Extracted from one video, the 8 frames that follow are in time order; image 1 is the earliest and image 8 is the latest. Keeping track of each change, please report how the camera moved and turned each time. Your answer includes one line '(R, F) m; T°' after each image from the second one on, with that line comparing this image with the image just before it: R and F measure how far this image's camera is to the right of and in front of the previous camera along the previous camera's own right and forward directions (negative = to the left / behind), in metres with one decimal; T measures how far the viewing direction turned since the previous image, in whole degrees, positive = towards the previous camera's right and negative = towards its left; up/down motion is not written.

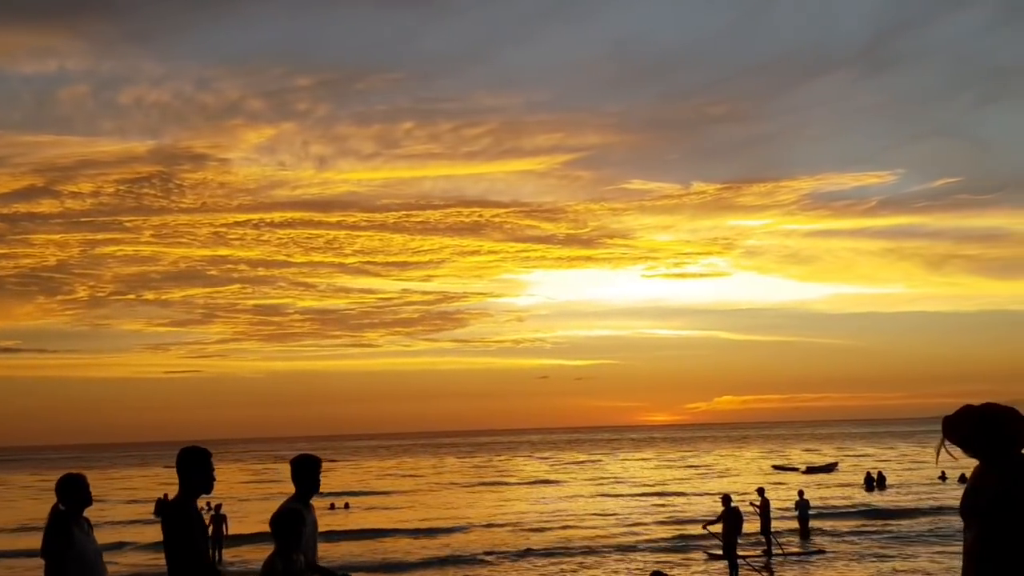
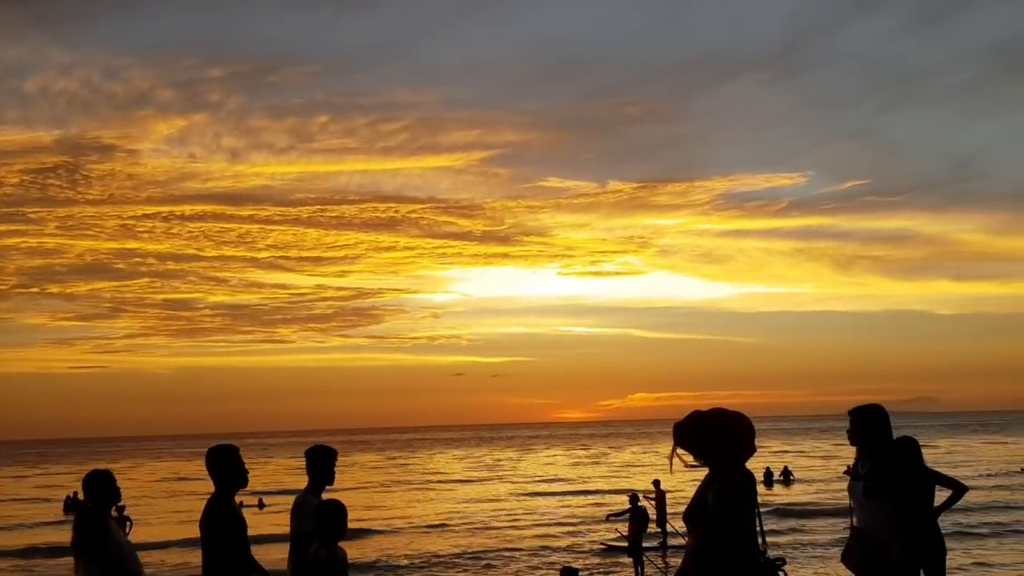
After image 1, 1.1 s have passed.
(-0.9, -0.9) m; +5°
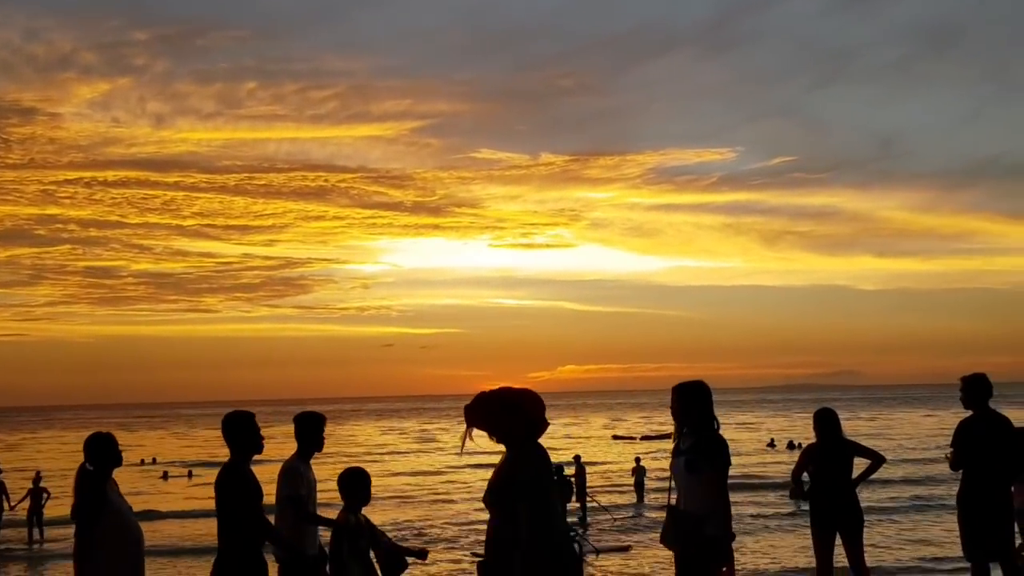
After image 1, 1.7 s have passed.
(-1.0, -1.3) m; +4°
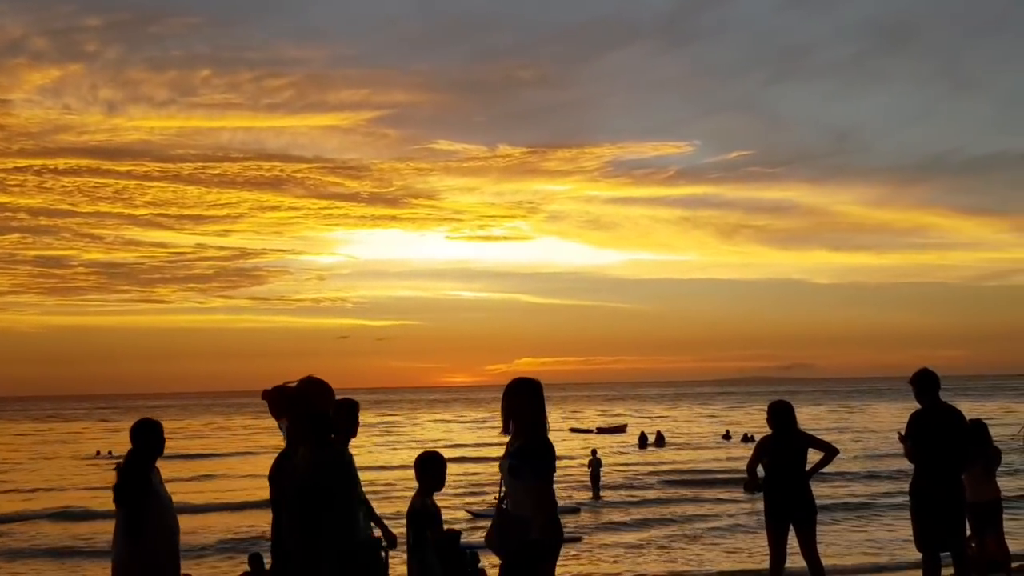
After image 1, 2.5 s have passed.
(-1.0, -1.8) m; +3°
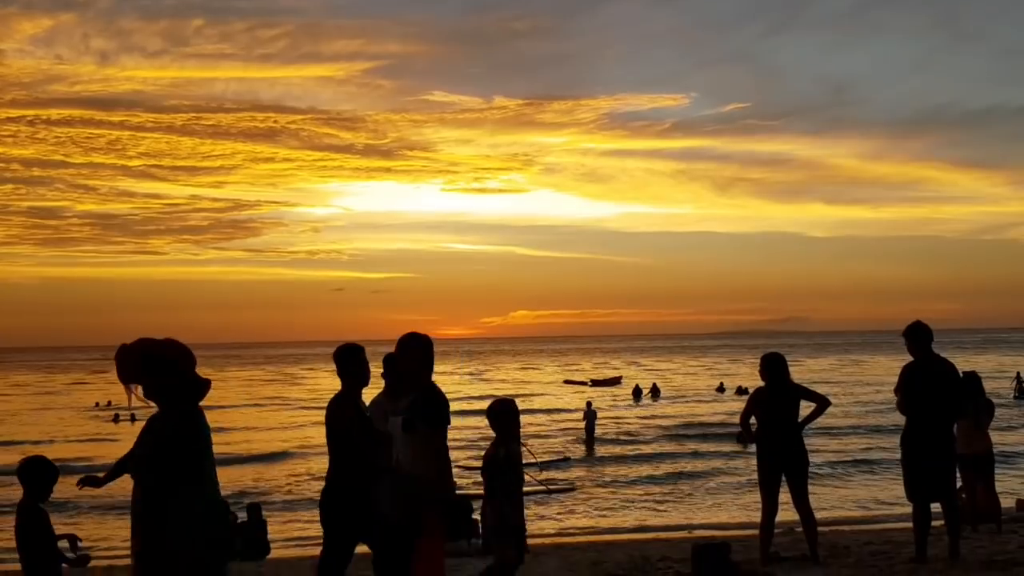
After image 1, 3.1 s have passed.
(-0.1, -0.1) m; 0°
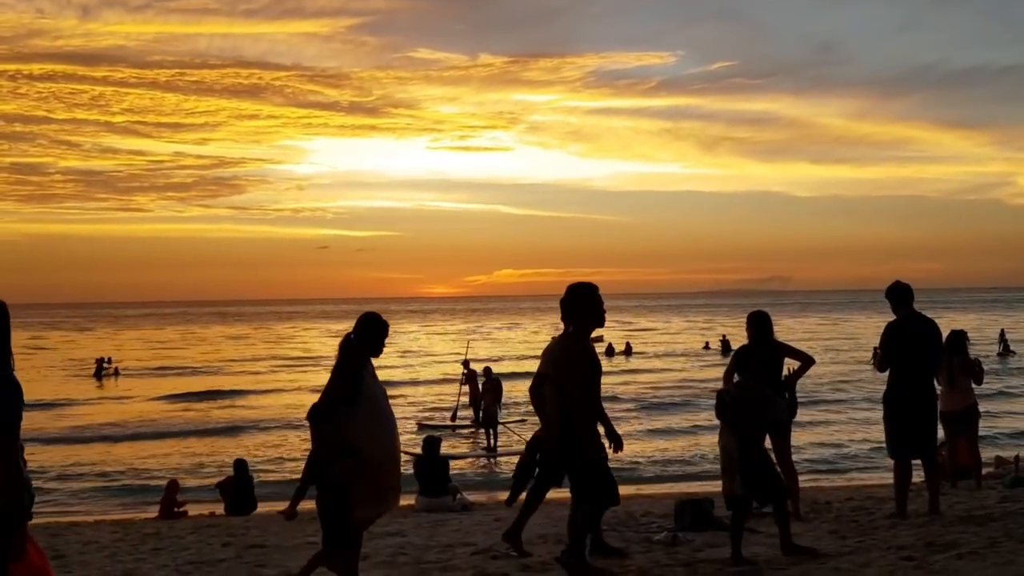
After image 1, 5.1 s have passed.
(0.0, +0.1) m; +1°
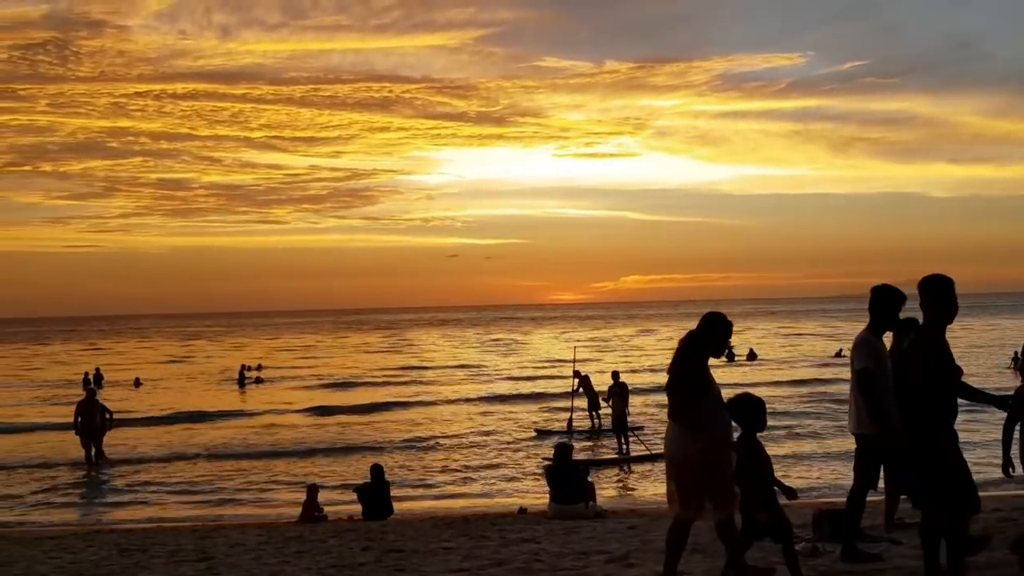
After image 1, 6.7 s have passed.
(-0.4, +0.3) m; -8°
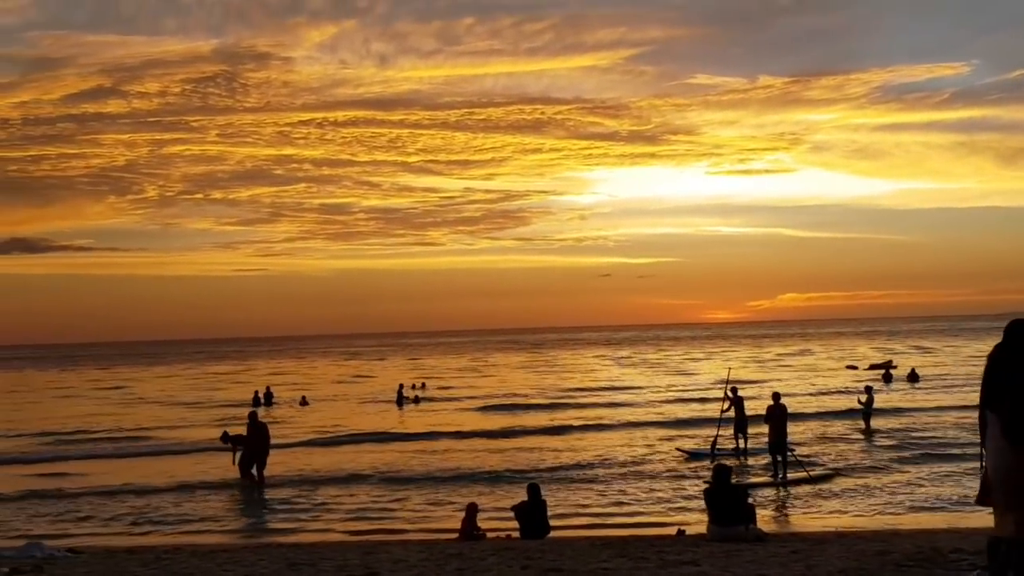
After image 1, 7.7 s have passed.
(-0.4, -0.4) m; -9°
